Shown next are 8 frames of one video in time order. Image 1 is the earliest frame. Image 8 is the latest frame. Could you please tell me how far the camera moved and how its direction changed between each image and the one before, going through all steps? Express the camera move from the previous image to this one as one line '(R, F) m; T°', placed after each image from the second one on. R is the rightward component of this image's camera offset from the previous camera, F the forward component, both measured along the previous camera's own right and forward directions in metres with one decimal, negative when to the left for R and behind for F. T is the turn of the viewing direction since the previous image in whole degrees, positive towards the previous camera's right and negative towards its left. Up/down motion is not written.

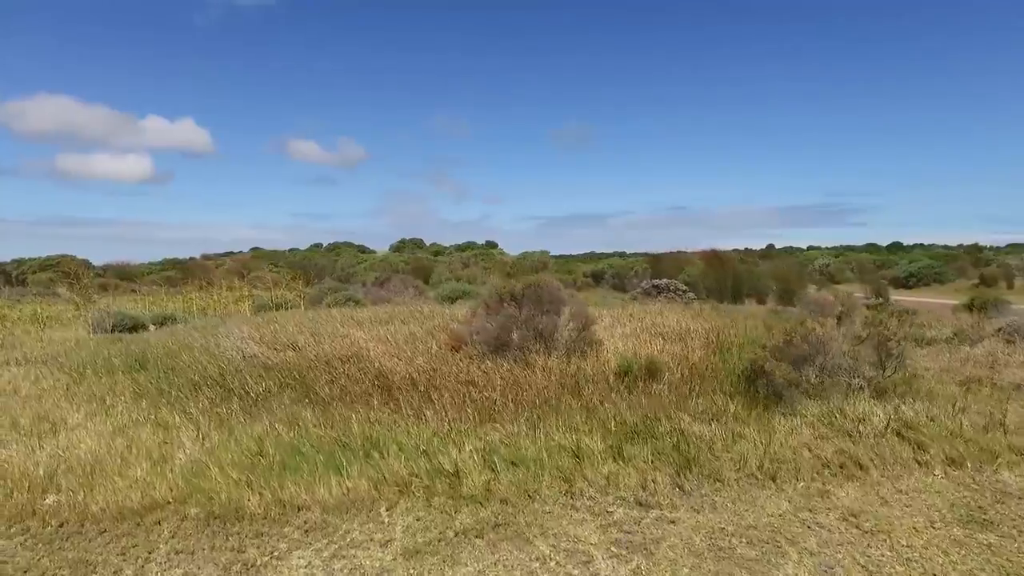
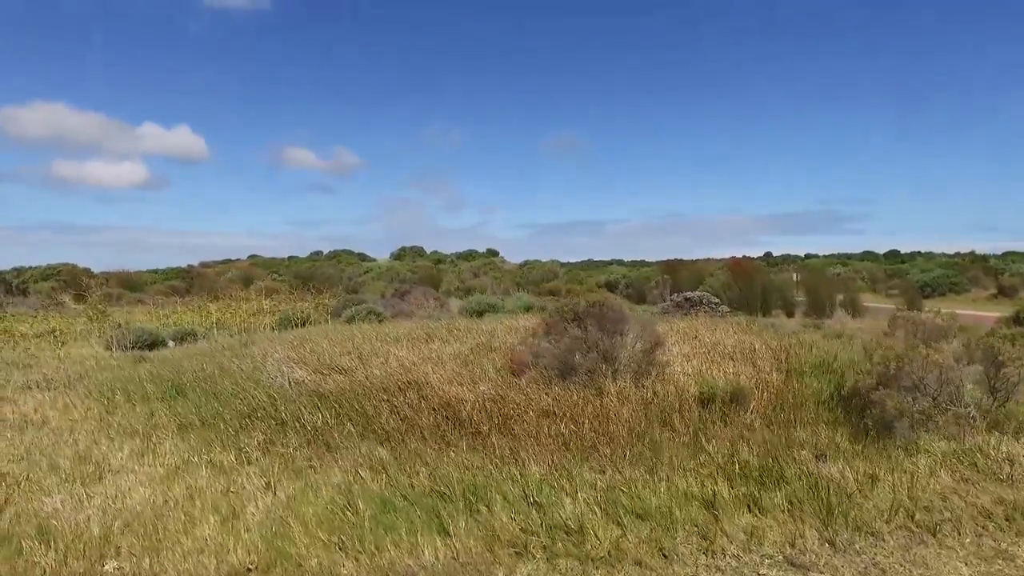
(-0.7, +0.6) m; 0°
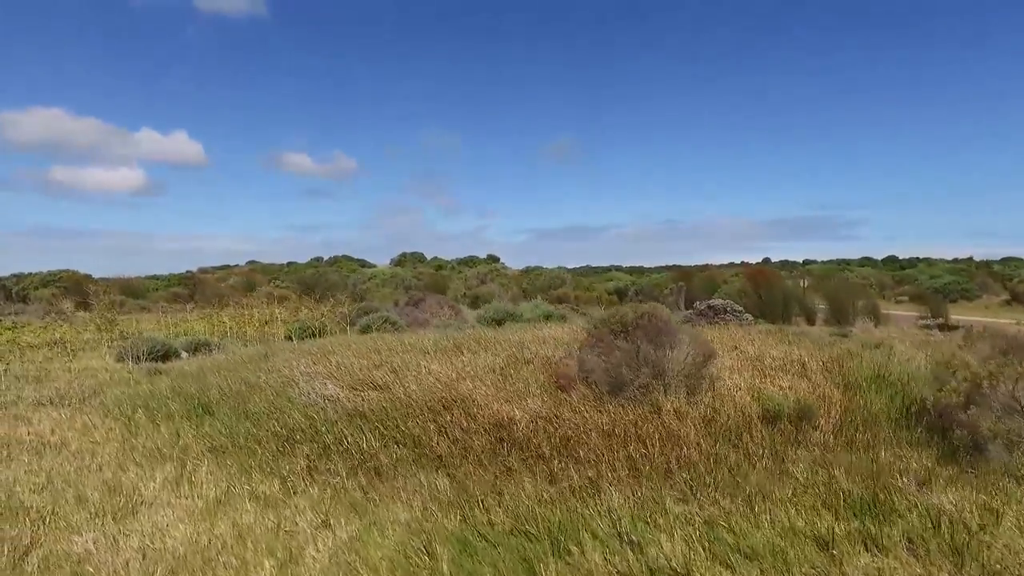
(-0.5, +0.4) m; 0°
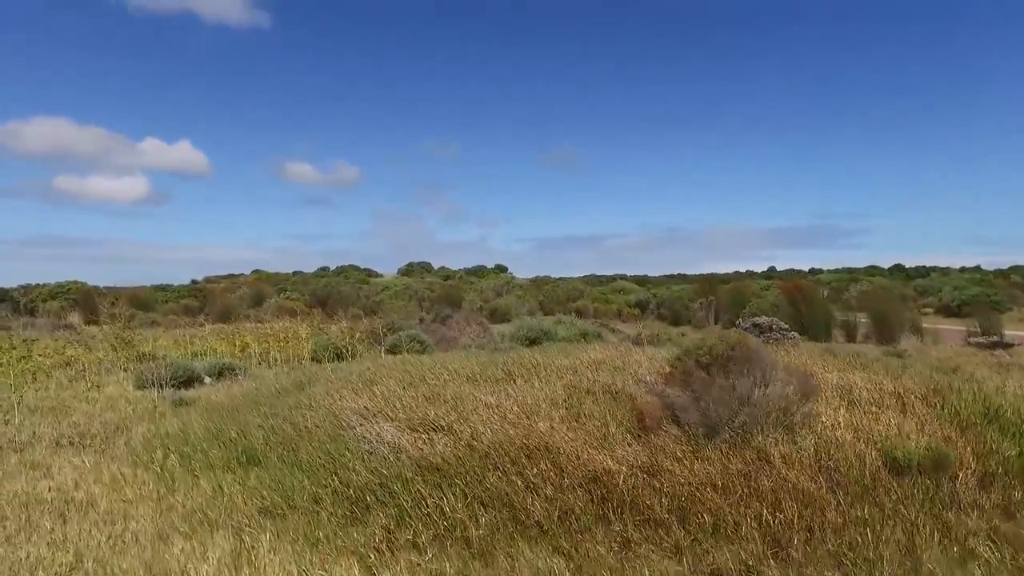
(-0.7, +0.7) m; 0°
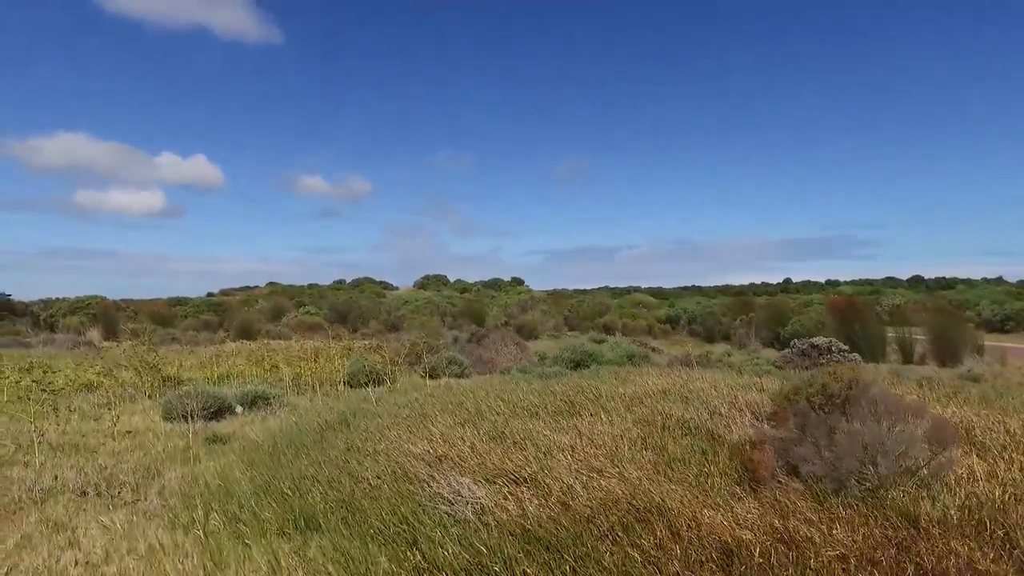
(-0.6, +0.8) m; -1°
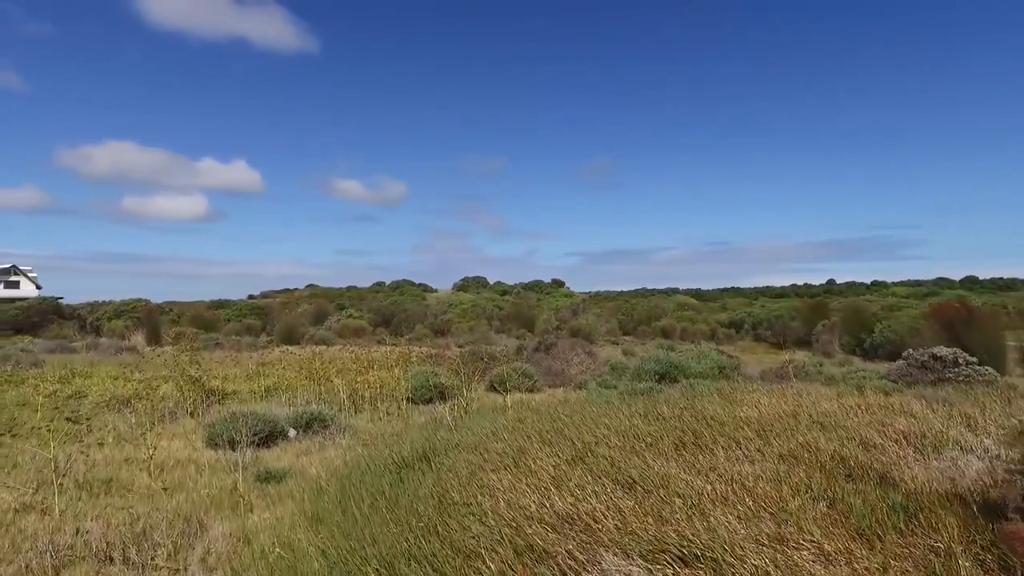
(-0.7, +1.4) m; -3°
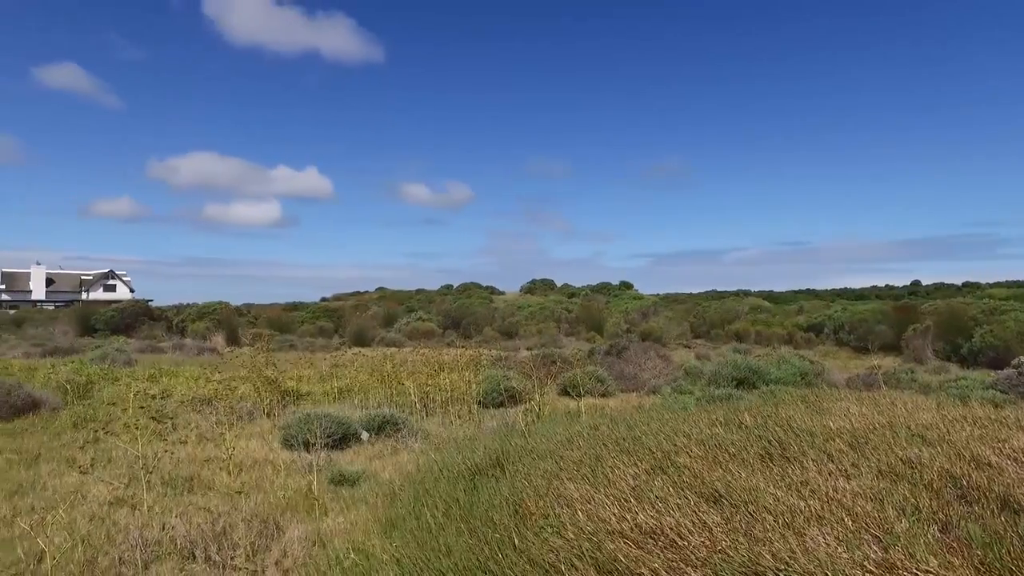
(-0.1, +0.2) m; -6°
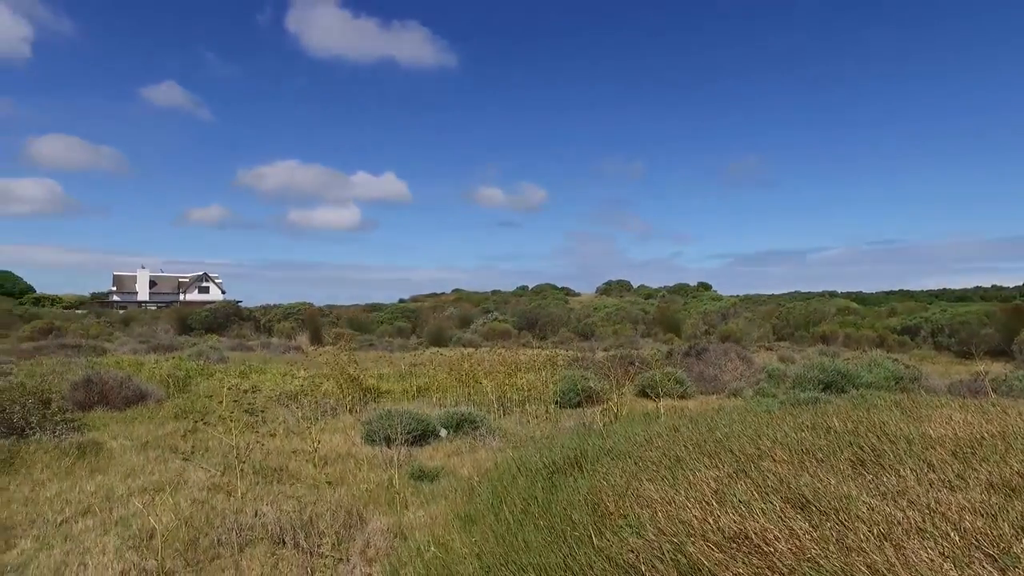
(0.0, 0.0) m; -6°
